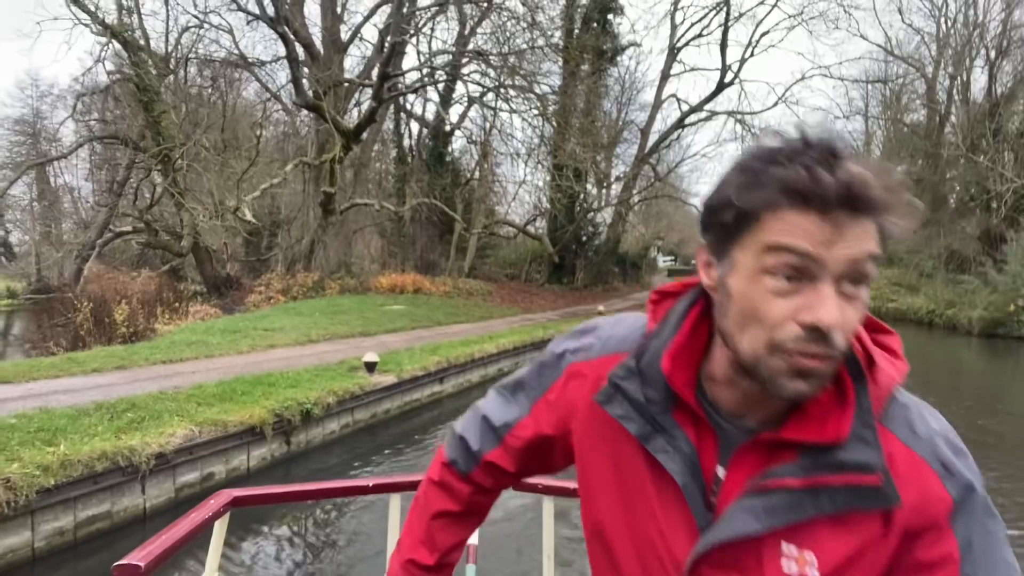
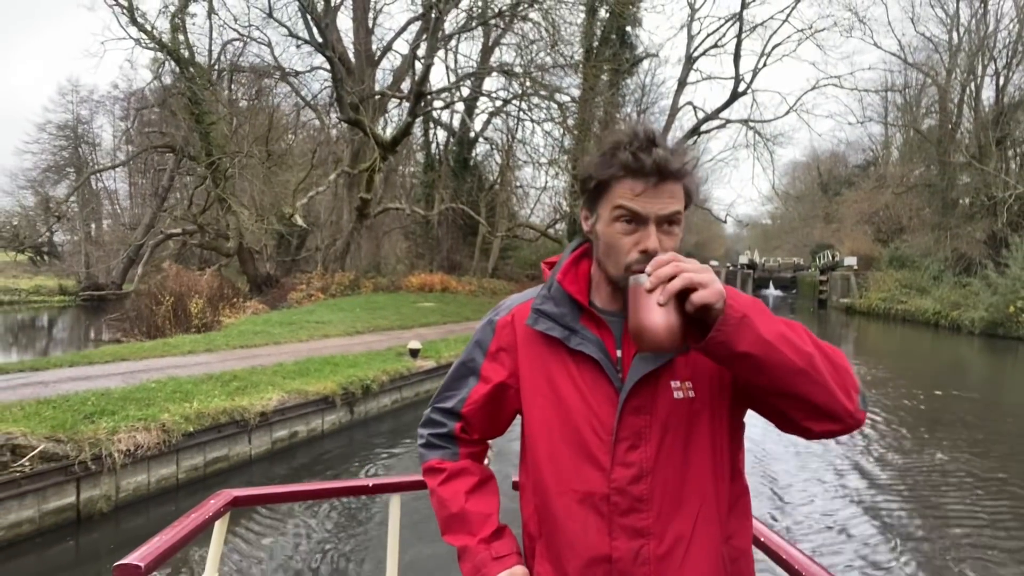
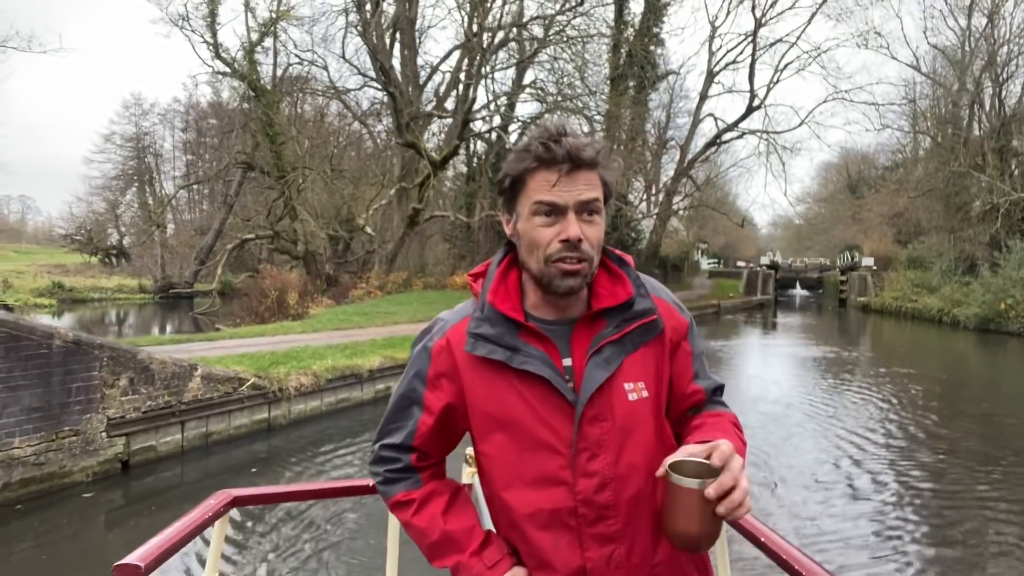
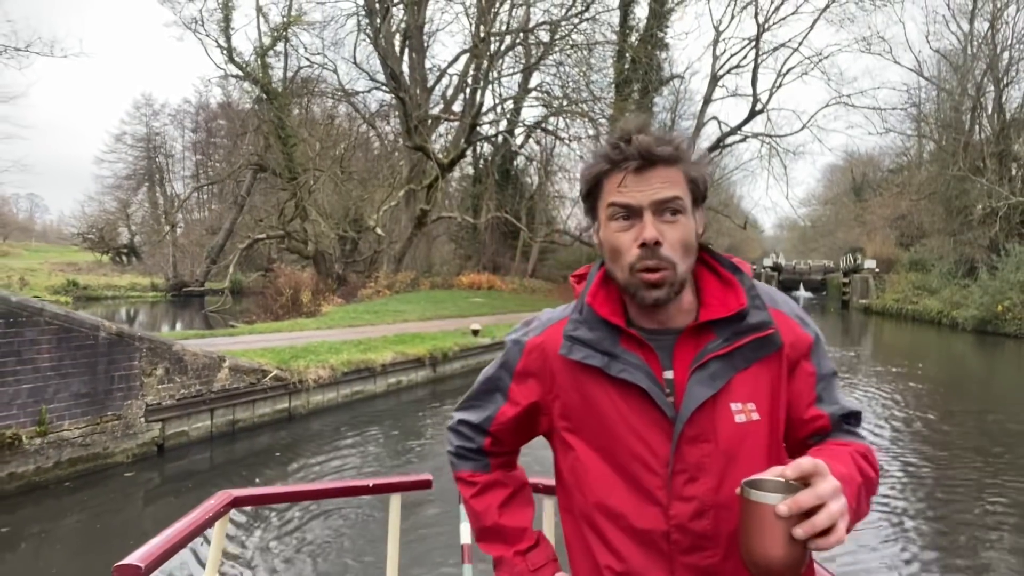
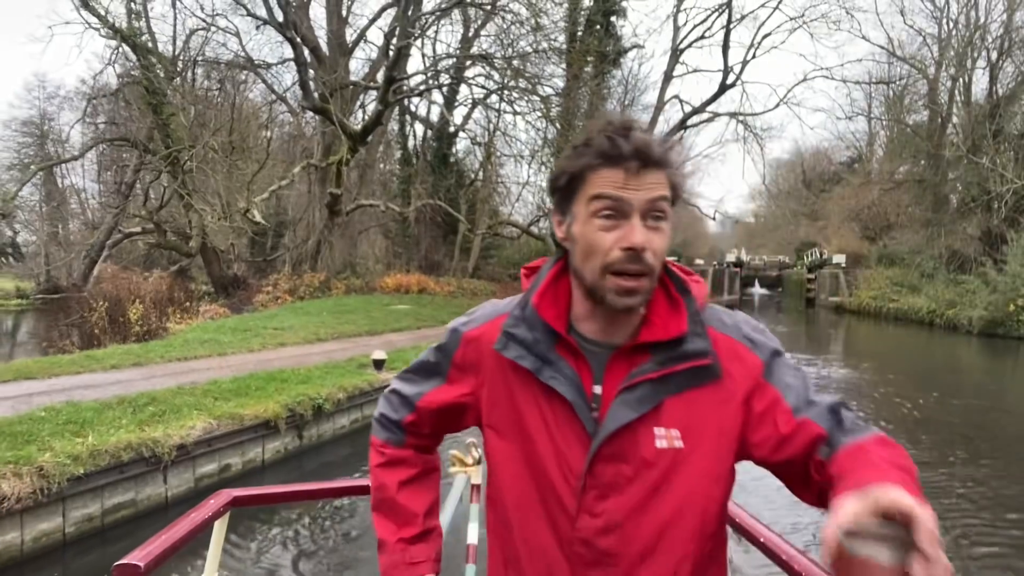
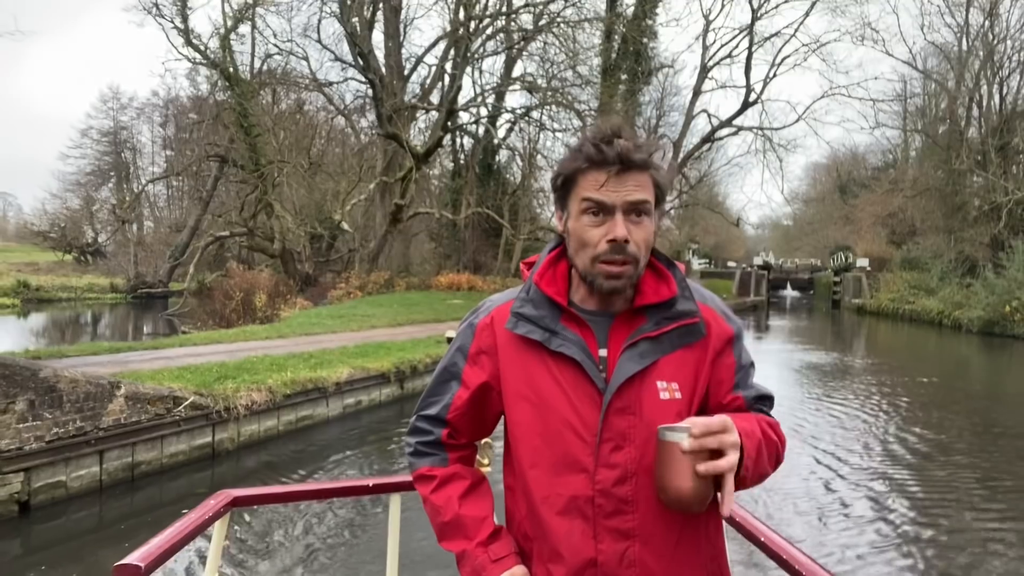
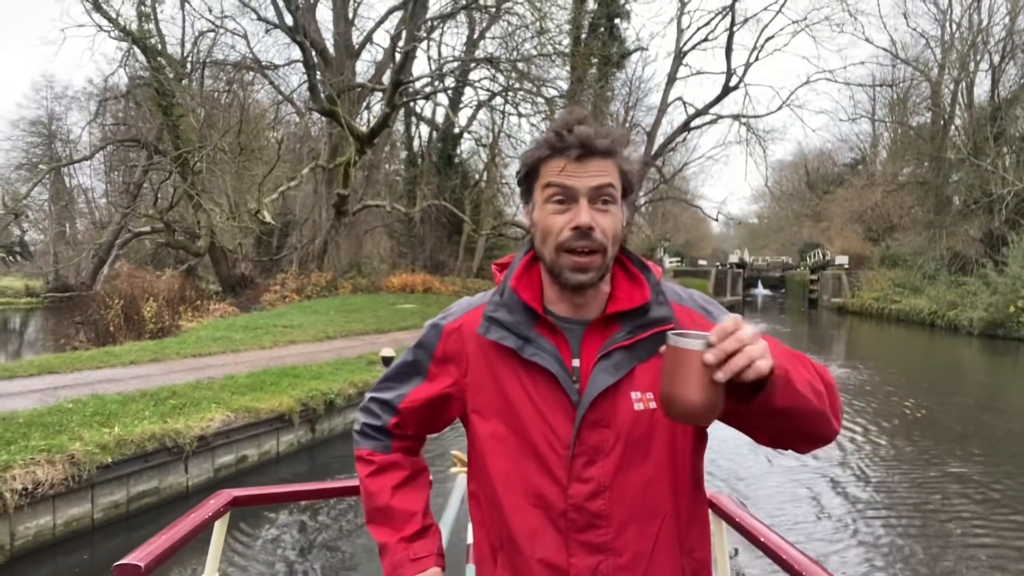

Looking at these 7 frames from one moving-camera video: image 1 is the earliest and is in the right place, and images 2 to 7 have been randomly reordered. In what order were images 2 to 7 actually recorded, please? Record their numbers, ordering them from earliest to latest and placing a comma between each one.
5, 7, 2, 6, 3, 4
